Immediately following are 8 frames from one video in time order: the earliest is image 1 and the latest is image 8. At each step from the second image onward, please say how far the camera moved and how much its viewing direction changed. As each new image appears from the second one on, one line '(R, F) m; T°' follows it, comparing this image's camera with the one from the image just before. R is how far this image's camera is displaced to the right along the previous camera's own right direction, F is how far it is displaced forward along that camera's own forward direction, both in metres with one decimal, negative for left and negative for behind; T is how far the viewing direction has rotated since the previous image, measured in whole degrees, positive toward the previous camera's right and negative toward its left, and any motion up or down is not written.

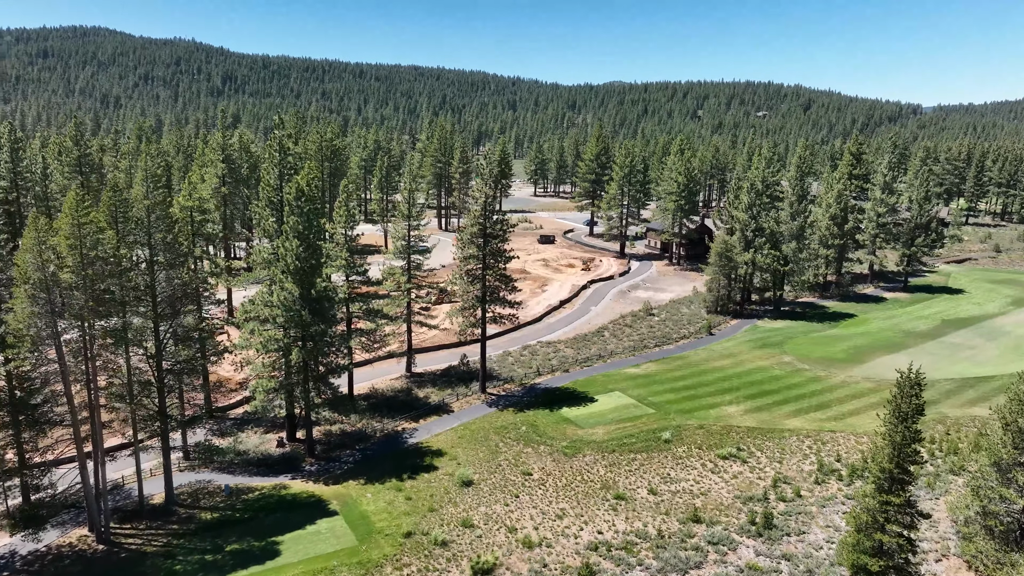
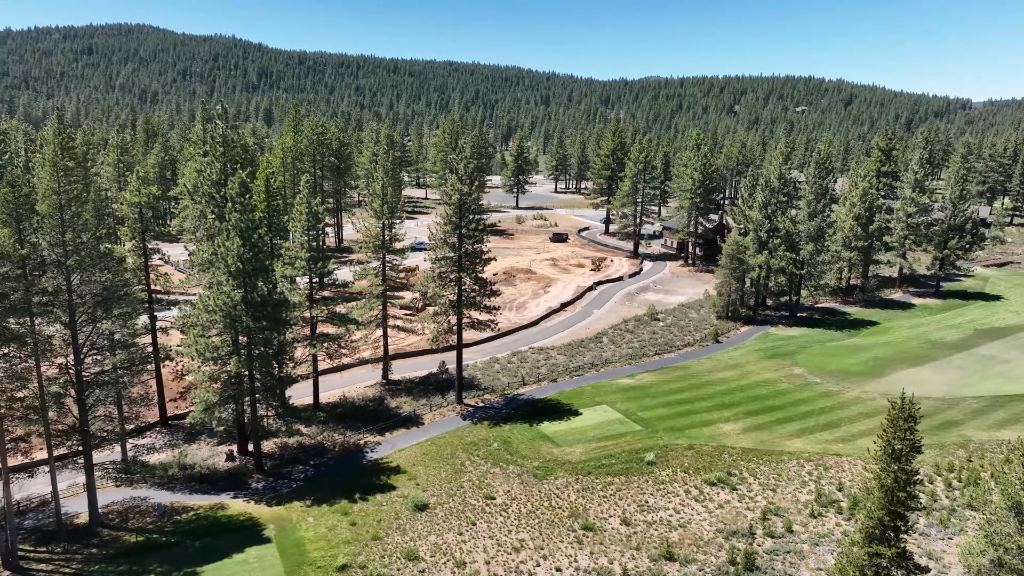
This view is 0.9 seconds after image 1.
(+2.8, +2.8) m; -3°
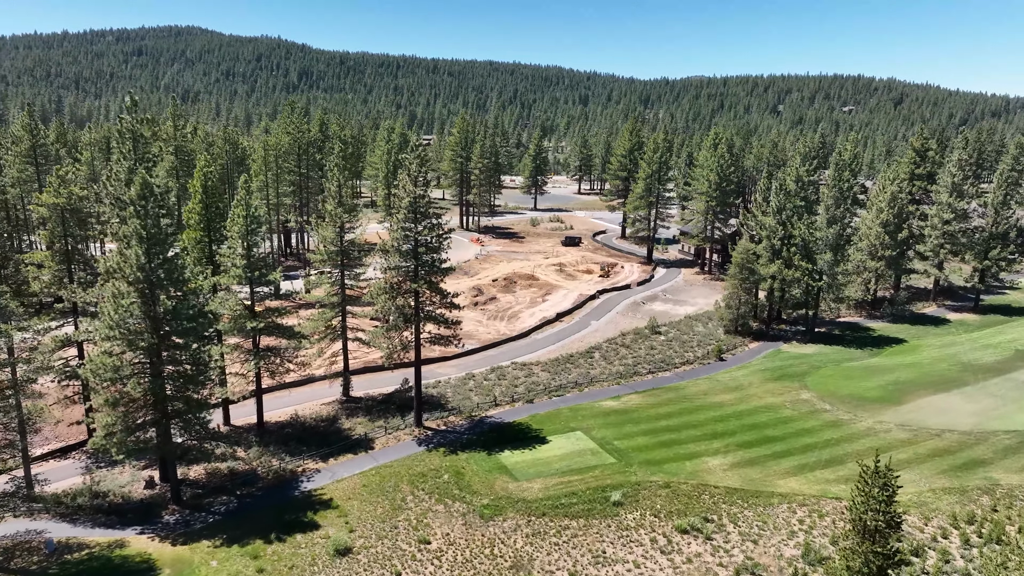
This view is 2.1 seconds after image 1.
(+3.5, +3.5) m; -3°
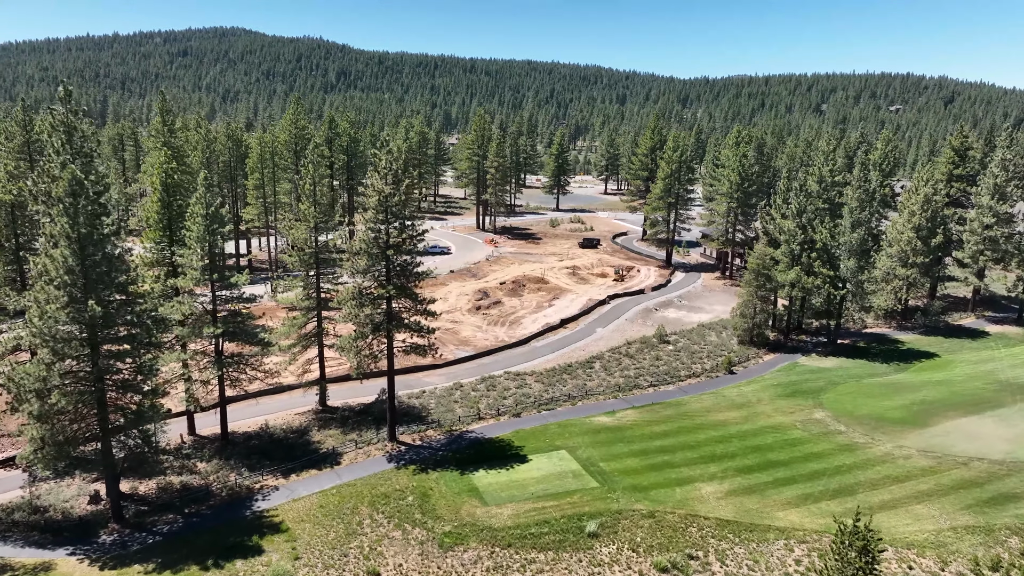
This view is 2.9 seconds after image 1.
(+2.5, +2.4) m; -3°
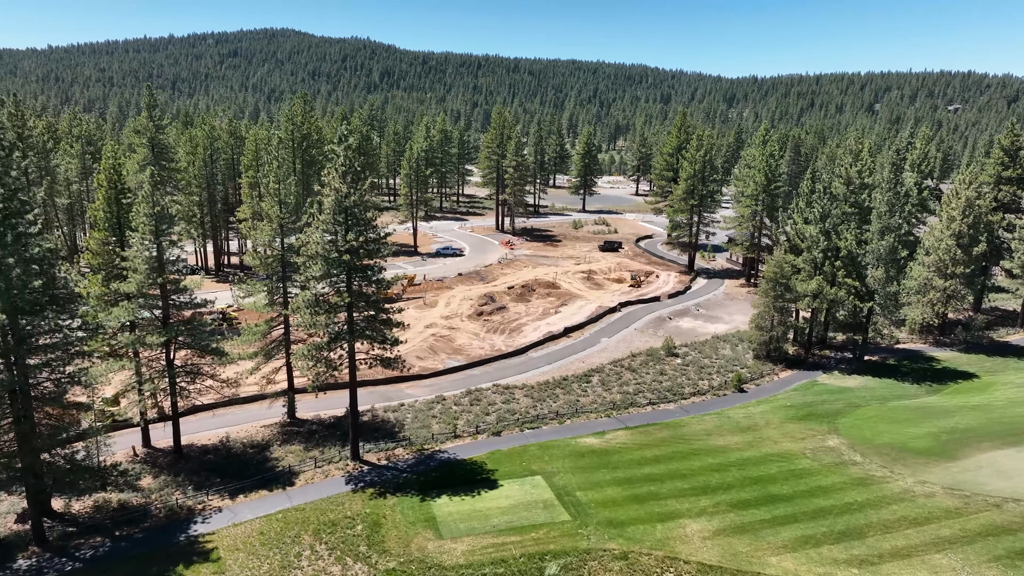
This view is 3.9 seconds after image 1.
(+2.8, +2.7) m; -3°
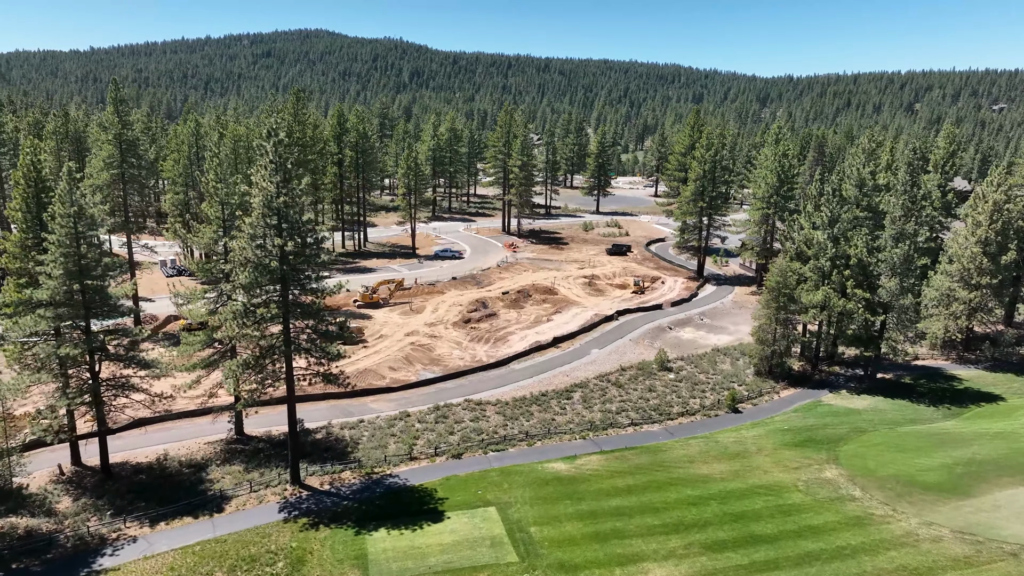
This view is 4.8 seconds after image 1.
(+2.8, +2.8) m; -3°
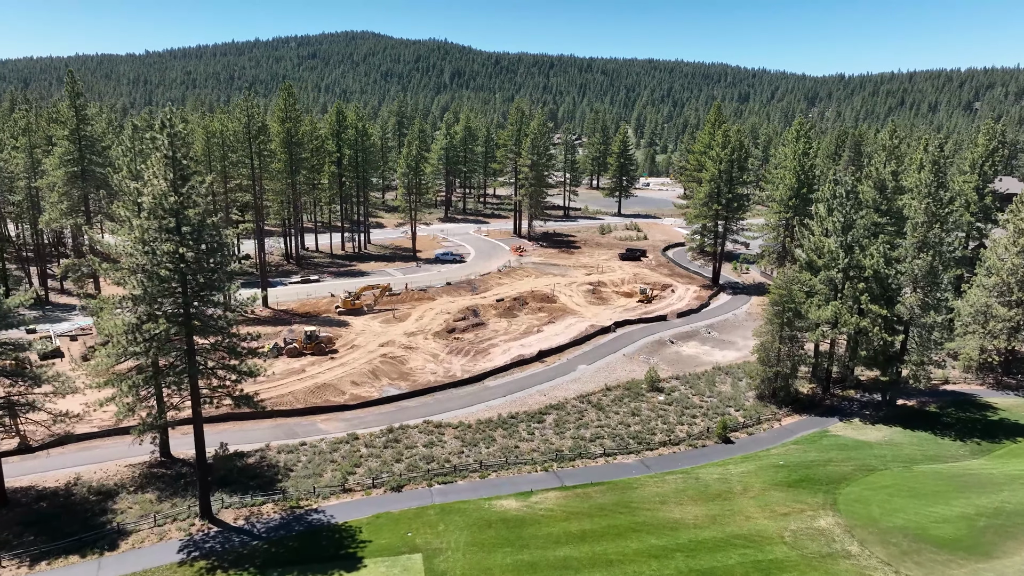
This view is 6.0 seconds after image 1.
(+3.5, +3.5) m; -4°
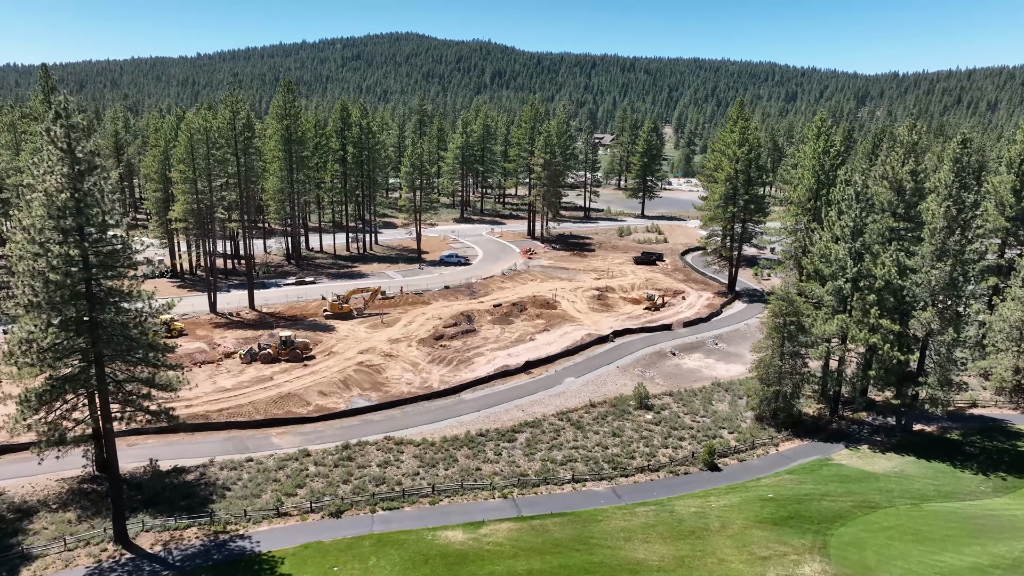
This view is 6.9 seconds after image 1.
(+3.1, +2.6) m; -3°
